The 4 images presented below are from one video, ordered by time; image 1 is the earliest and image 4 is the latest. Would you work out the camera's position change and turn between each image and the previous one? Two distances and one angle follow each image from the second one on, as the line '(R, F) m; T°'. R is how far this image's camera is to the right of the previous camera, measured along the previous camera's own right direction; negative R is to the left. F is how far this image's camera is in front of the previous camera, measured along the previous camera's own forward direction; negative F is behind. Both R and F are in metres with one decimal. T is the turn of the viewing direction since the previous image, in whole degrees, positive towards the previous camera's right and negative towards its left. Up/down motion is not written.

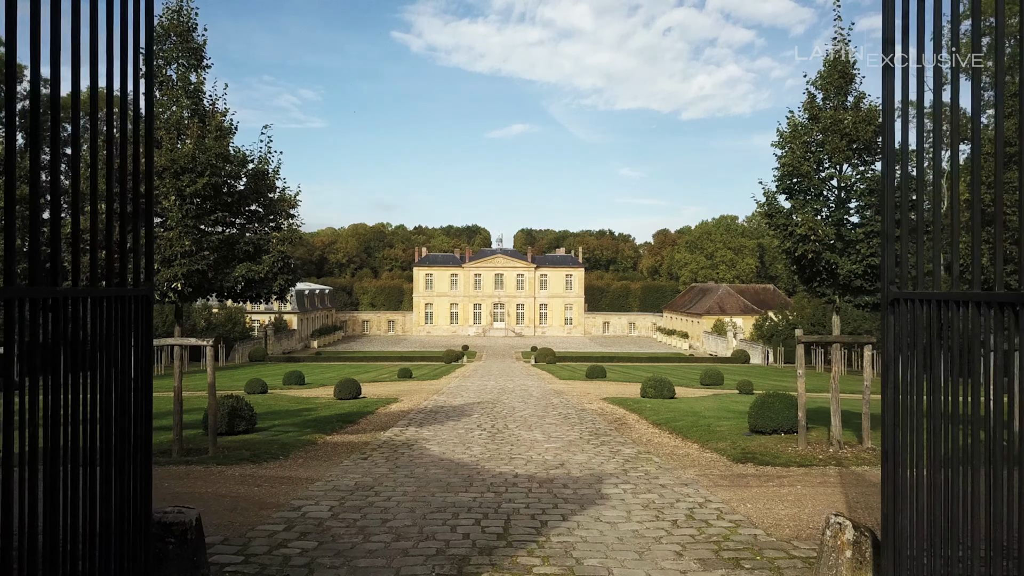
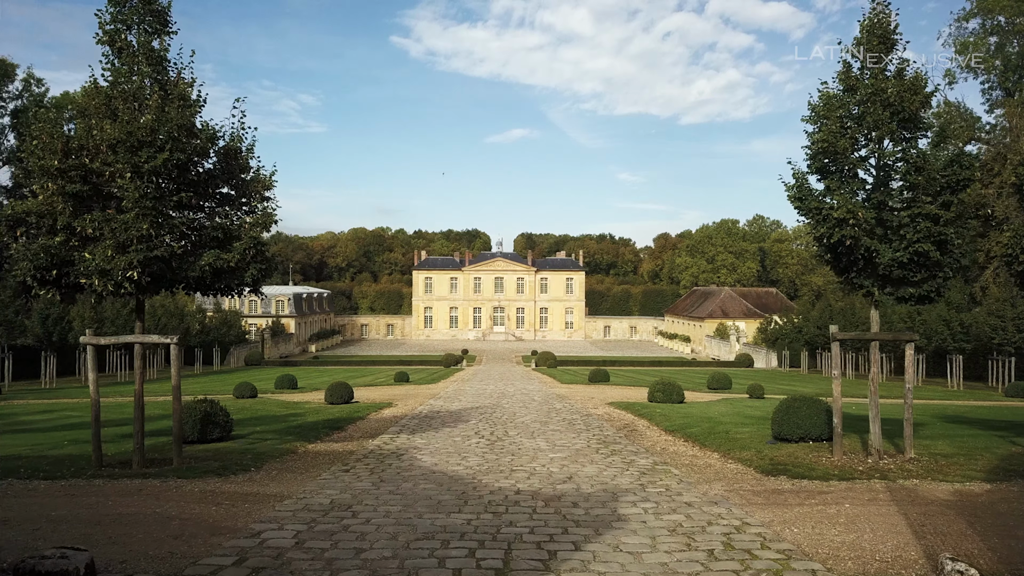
(0.0, +1.1) m; 0°
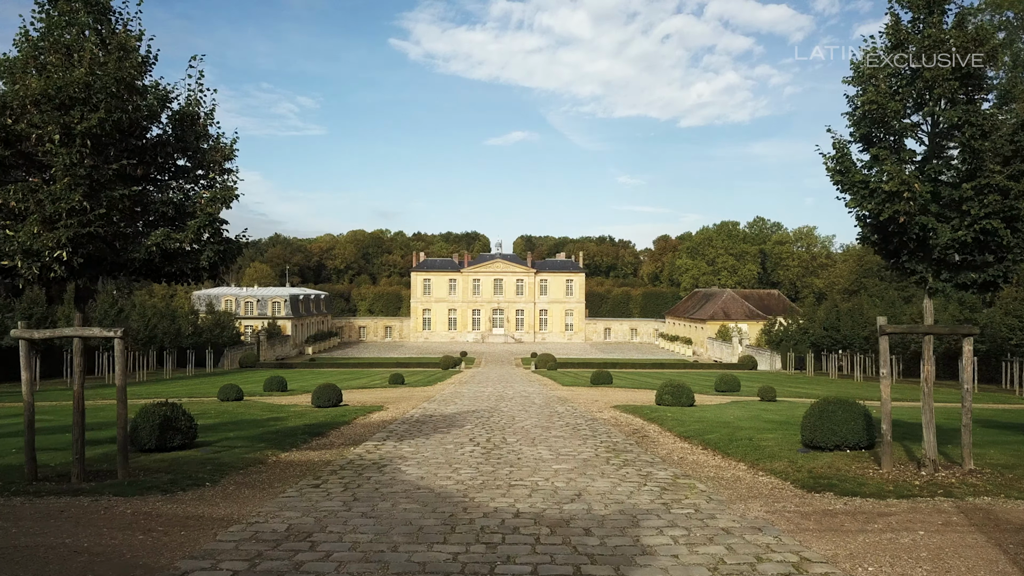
(0.0, +1.2) m; 0°
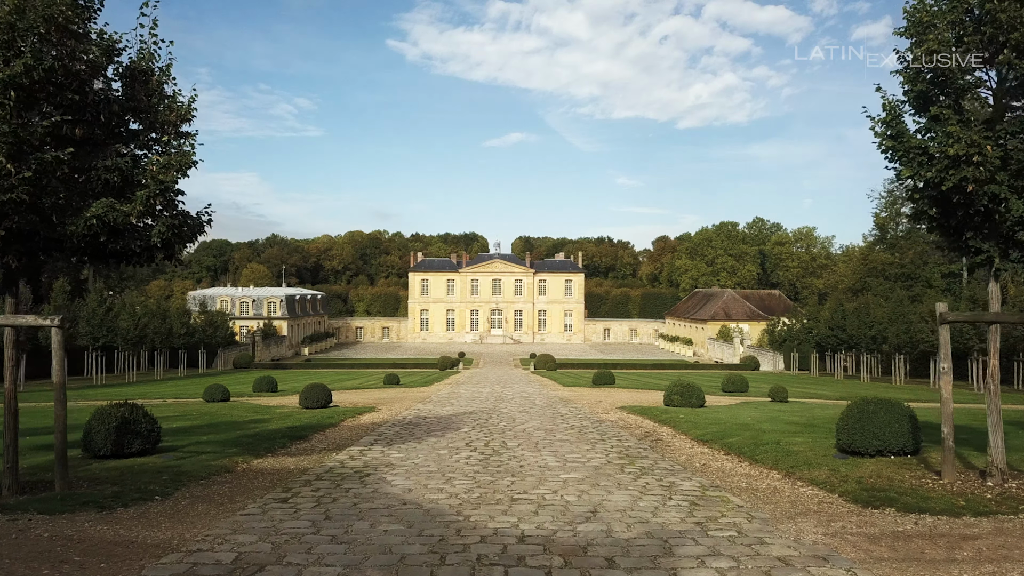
(0.0, +1.1) m; 0°
